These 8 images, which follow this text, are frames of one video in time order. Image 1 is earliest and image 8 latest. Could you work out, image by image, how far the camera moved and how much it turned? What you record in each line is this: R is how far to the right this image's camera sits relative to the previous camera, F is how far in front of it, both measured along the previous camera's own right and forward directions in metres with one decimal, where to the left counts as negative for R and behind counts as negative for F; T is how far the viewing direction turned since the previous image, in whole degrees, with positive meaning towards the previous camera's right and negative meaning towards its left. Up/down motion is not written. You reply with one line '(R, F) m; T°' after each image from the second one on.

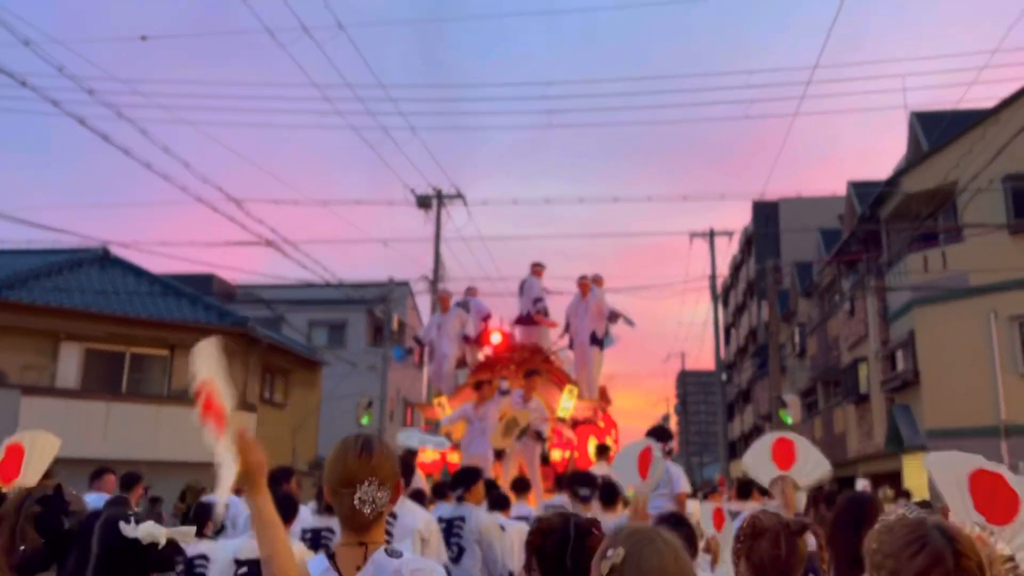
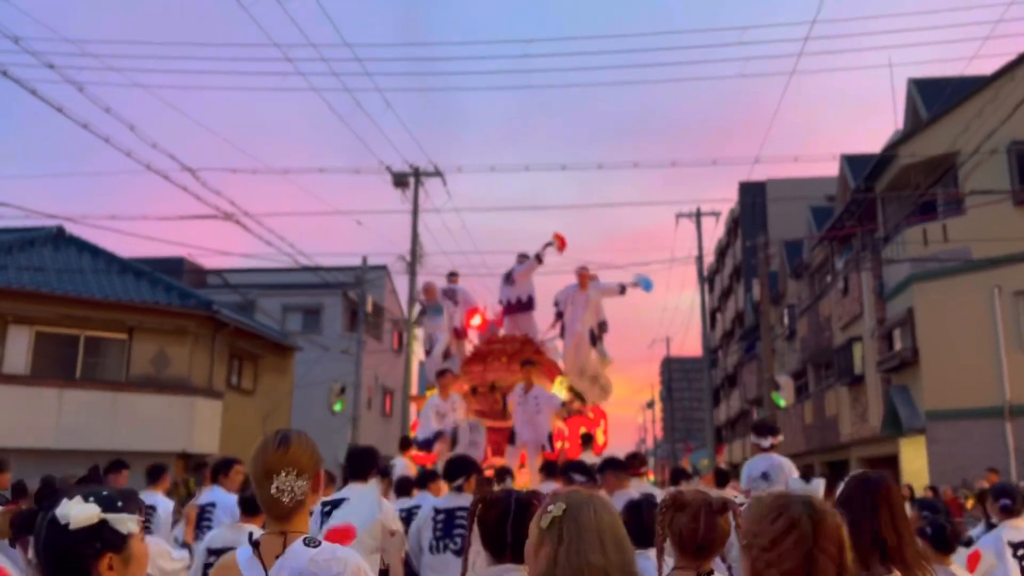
(+0.1, +1.1) m; +1°
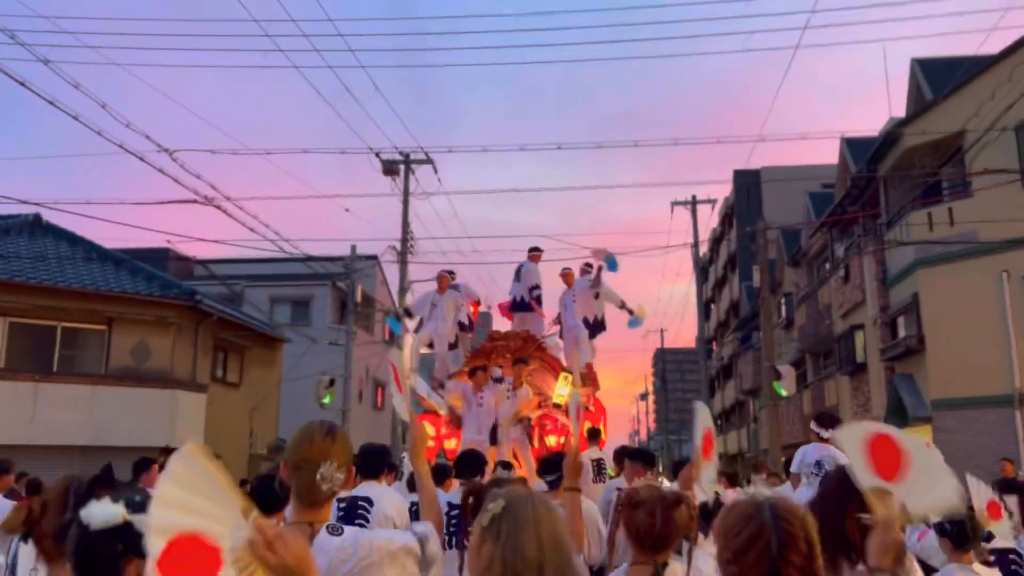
(0.0, +0.6) m; +1°
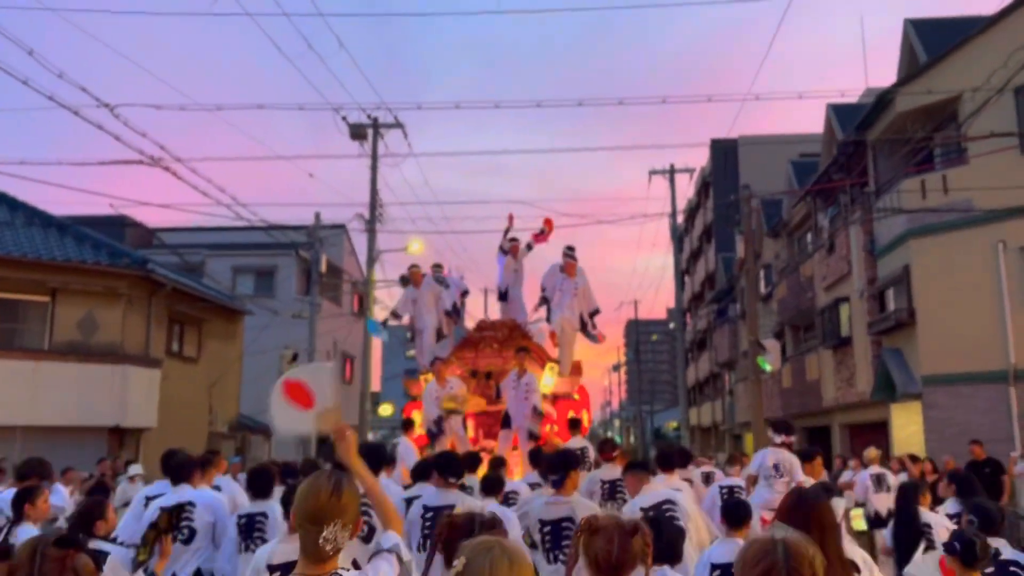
(0.0, +1.0) m; +2°
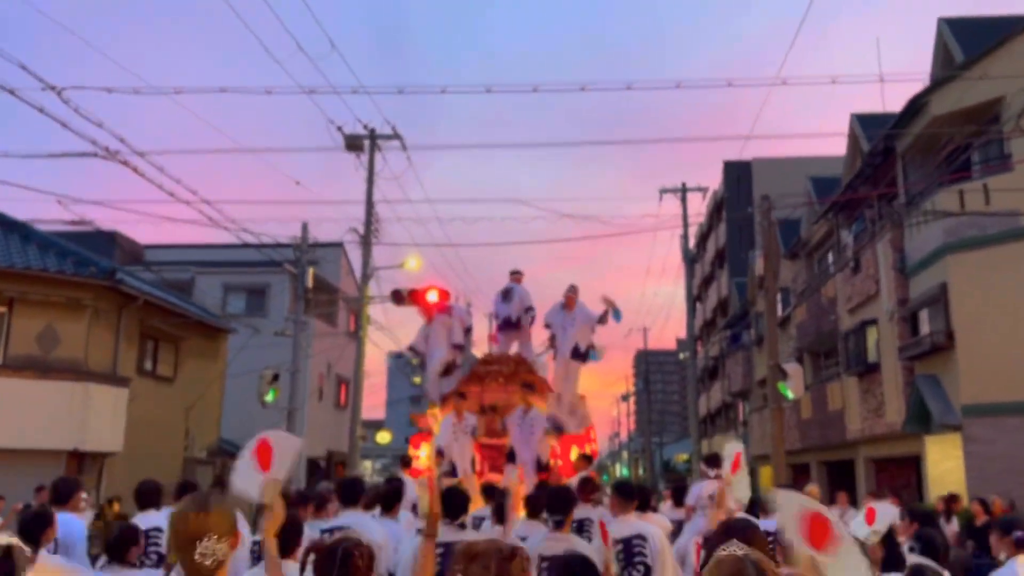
(+0.2, +1.5) m; -1°
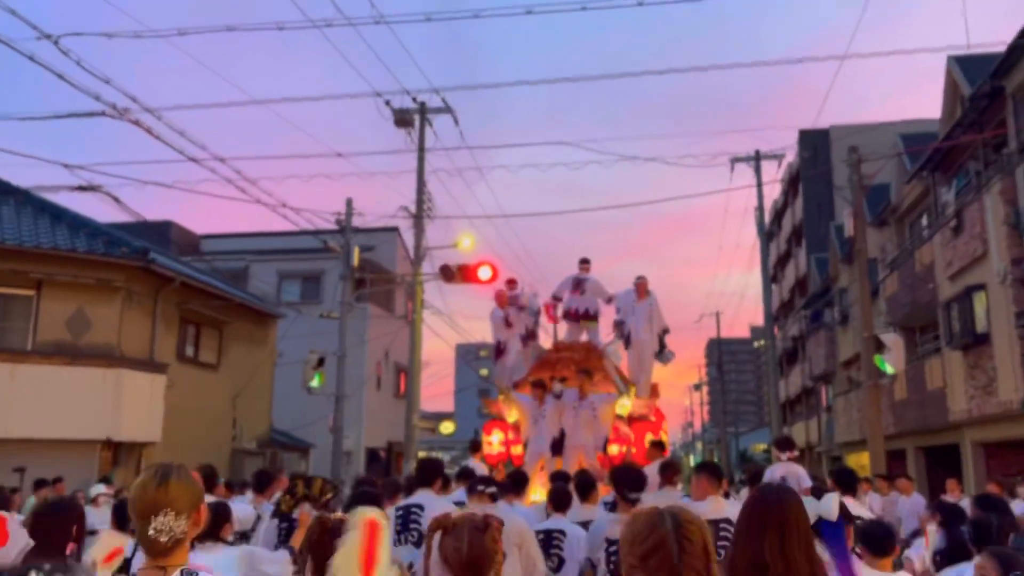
(+0.2, +1.5) m; -5°
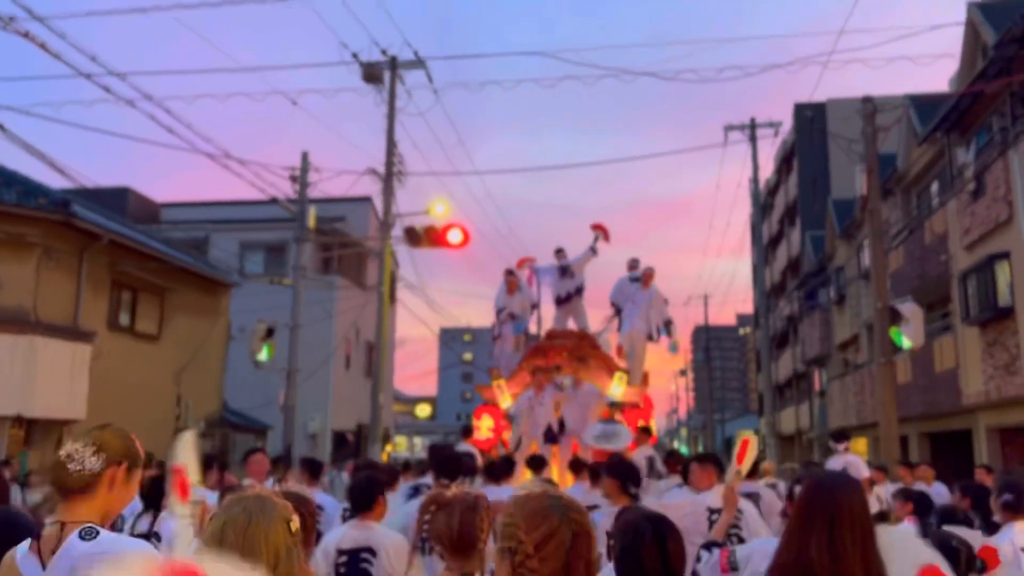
(+0.3, +1.8) m; +1°
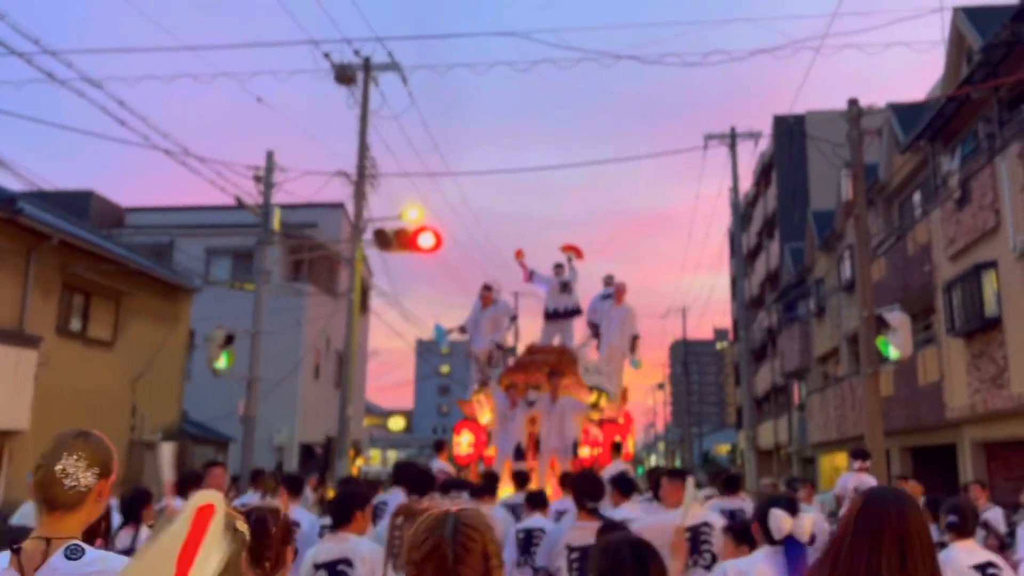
(+0.1, +0.6) m; +1°
